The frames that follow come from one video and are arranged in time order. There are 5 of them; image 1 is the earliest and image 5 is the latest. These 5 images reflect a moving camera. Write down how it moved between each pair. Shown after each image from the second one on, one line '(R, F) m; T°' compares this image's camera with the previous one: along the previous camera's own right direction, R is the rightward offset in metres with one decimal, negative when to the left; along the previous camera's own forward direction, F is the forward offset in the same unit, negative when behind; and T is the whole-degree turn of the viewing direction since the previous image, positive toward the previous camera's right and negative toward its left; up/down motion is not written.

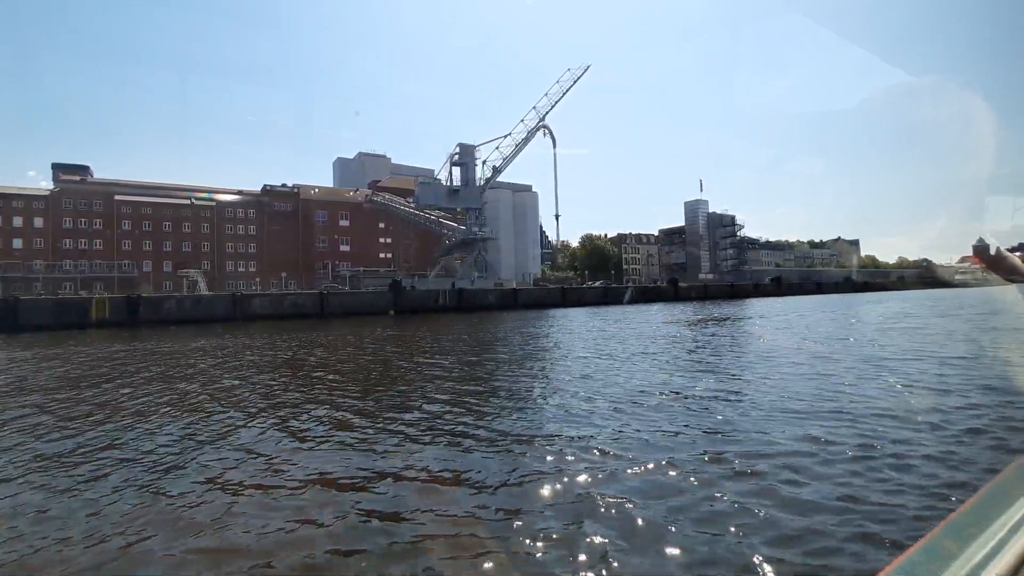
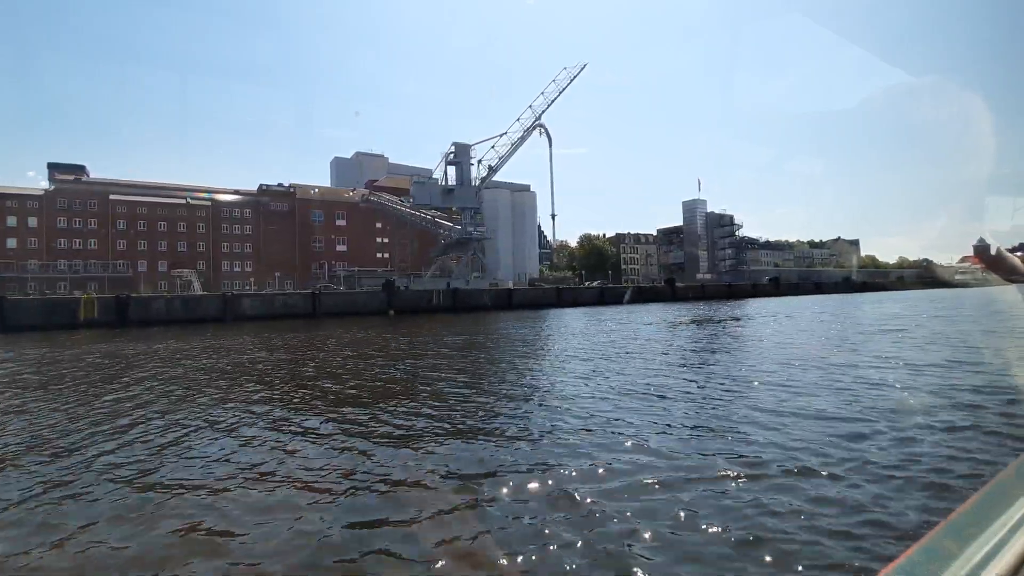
(-1.3, +0.4) m; +2°
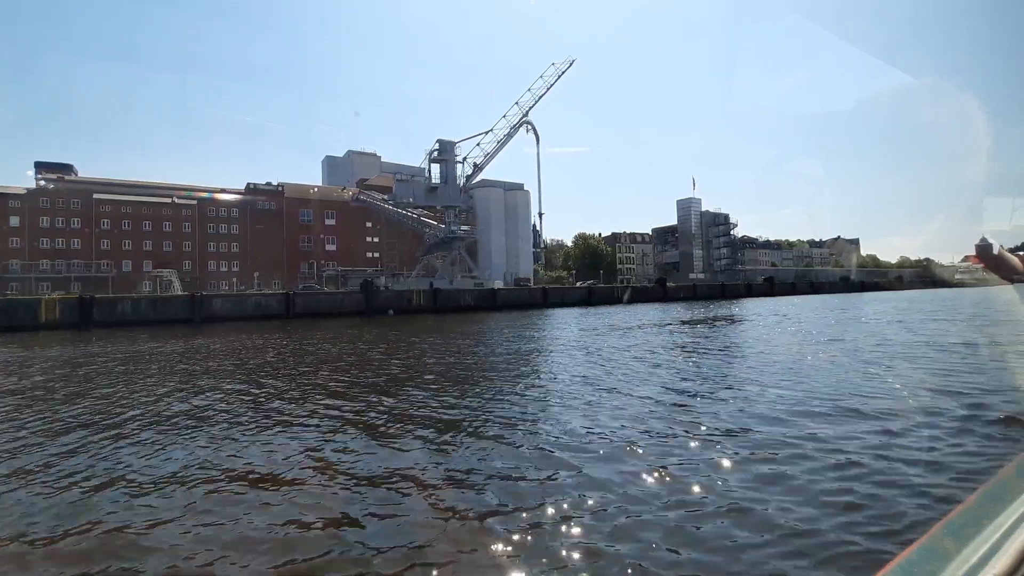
(+0.5, +0.5) m; 0°
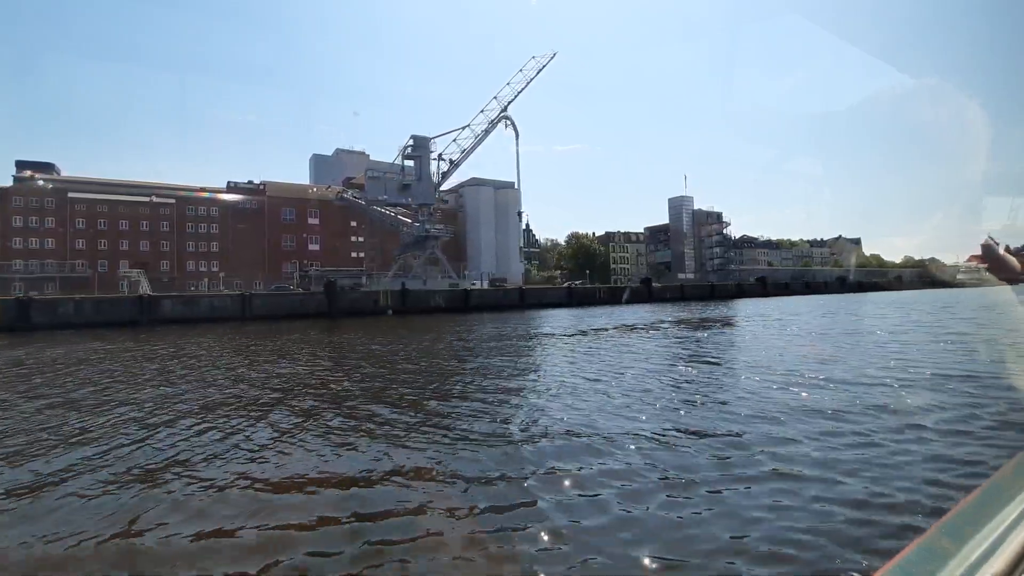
(+0.8, +0.7) m; 0°
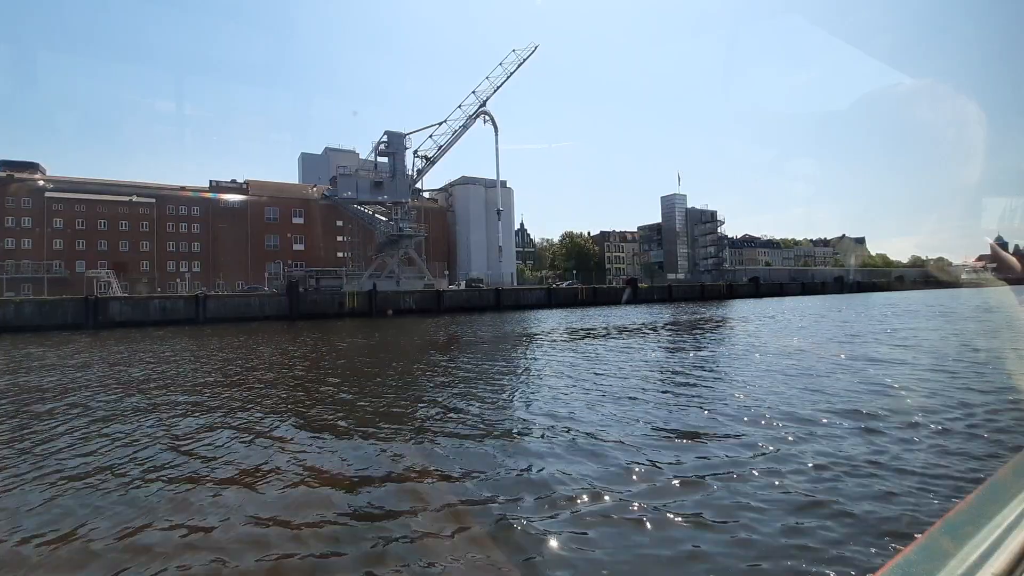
(+0.8, +0.7) m; 0°
